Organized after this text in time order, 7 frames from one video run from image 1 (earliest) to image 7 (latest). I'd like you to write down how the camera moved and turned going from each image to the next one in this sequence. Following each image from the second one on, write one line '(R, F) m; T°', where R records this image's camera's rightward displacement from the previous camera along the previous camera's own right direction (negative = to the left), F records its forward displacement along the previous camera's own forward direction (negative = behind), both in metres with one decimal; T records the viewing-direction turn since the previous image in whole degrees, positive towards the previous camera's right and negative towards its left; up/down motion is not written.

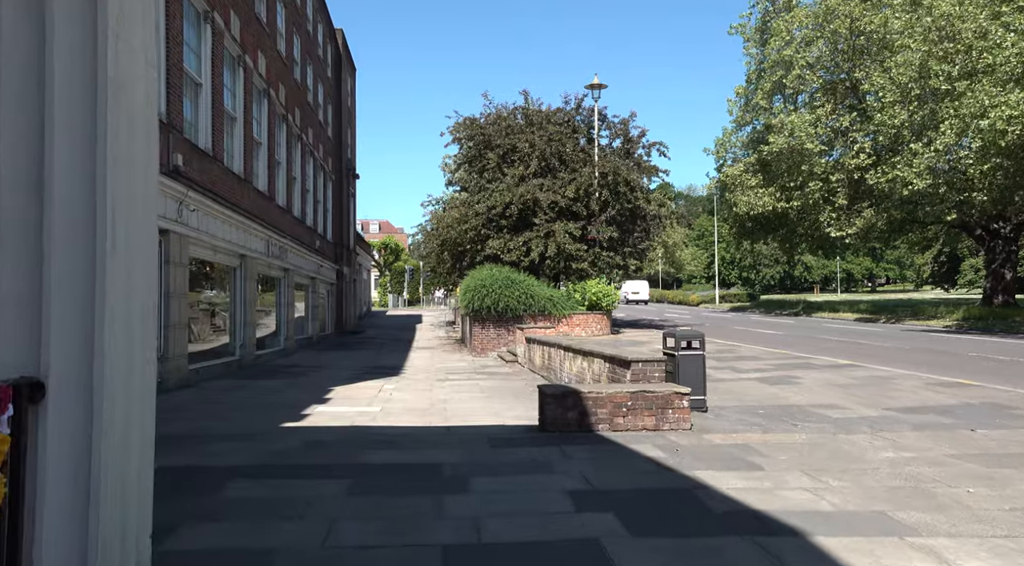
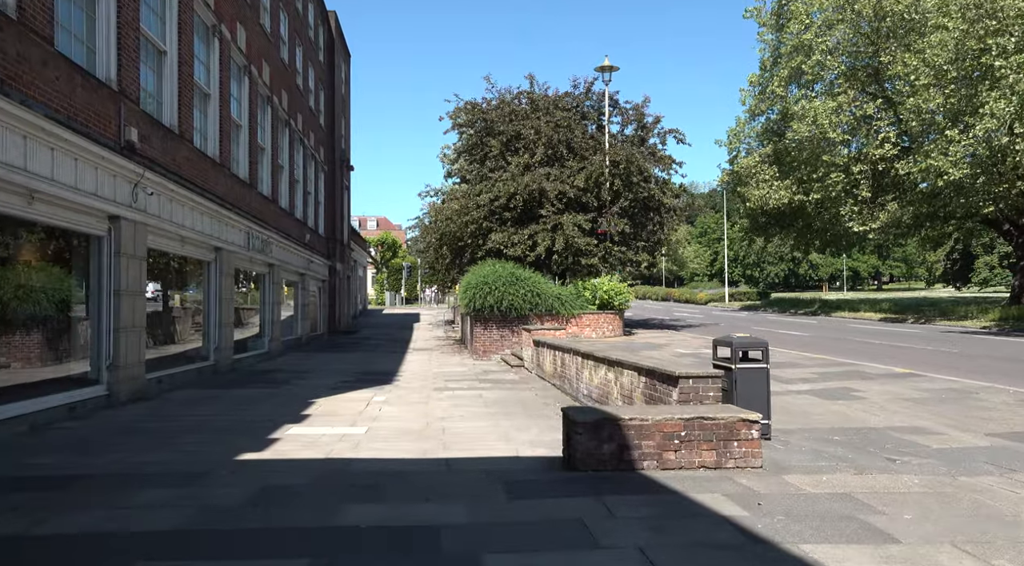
(-0.2, +1.7) m; 0°
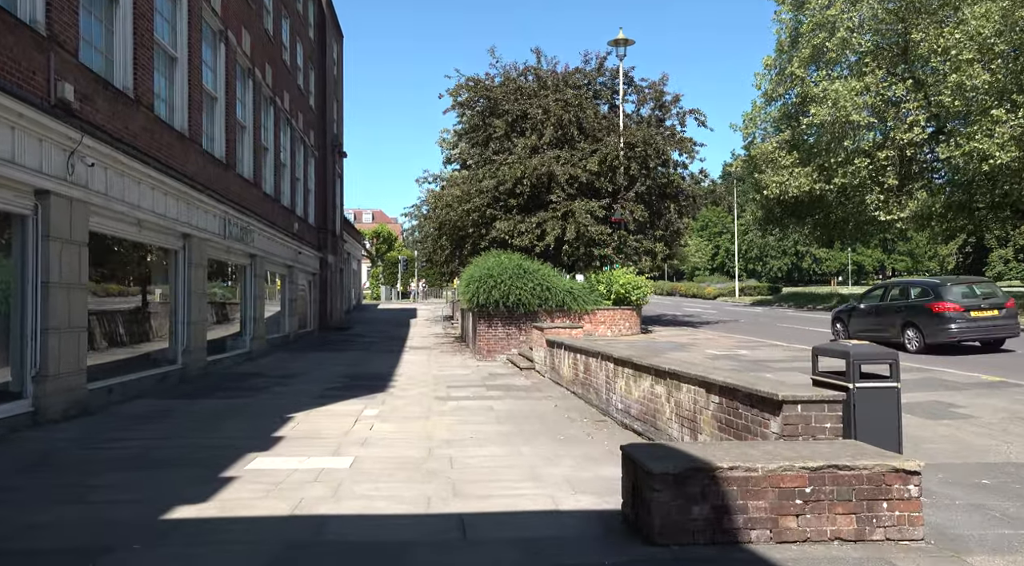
(-0.3, +1.8) m; 0°
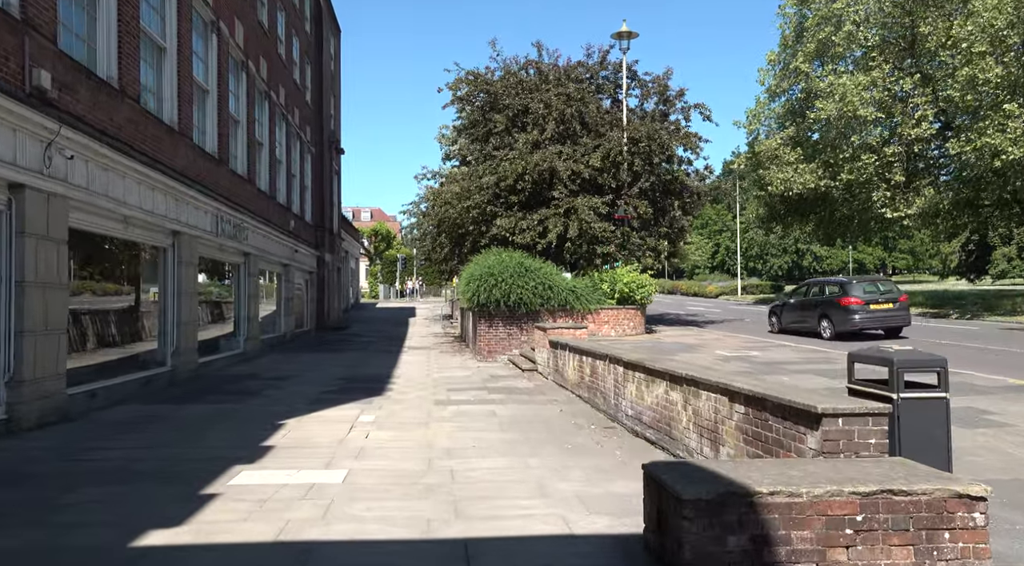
(-0.1, +0.5) m; 0°
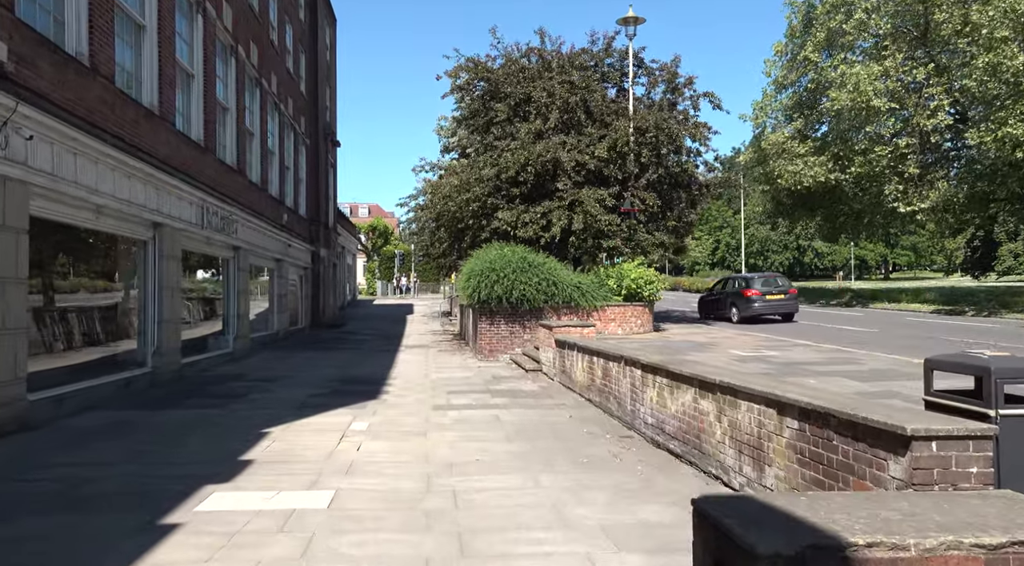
(-0.1, +0.8) m; 0°
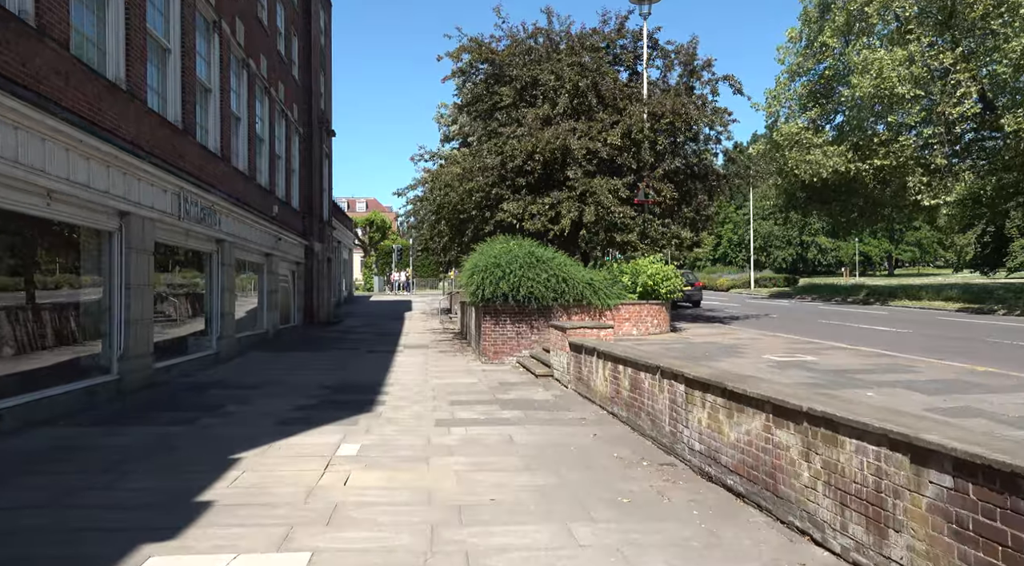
(-0.2, +1.3) m; 0°
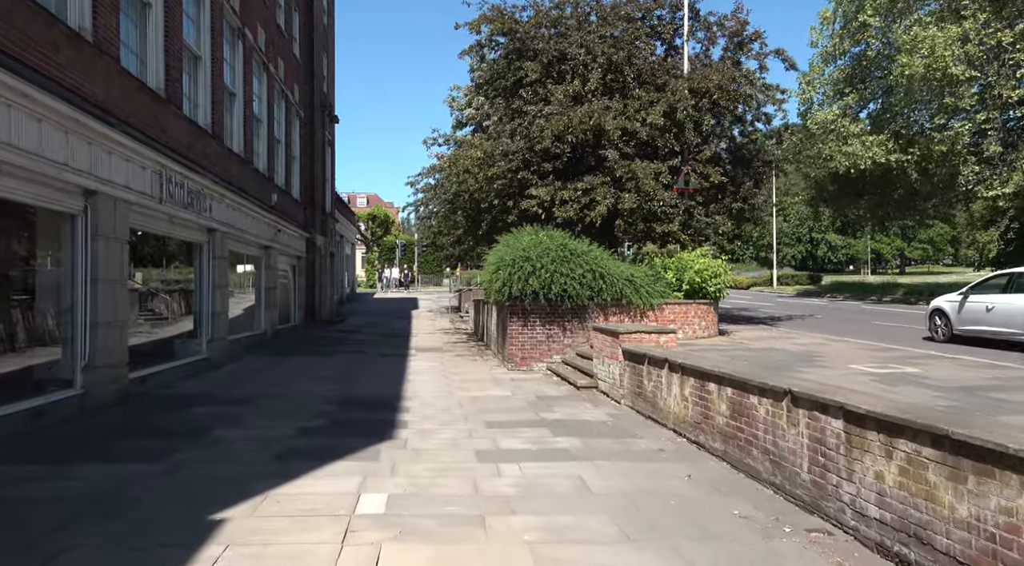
(-0.6, +1.8) m; 0°
